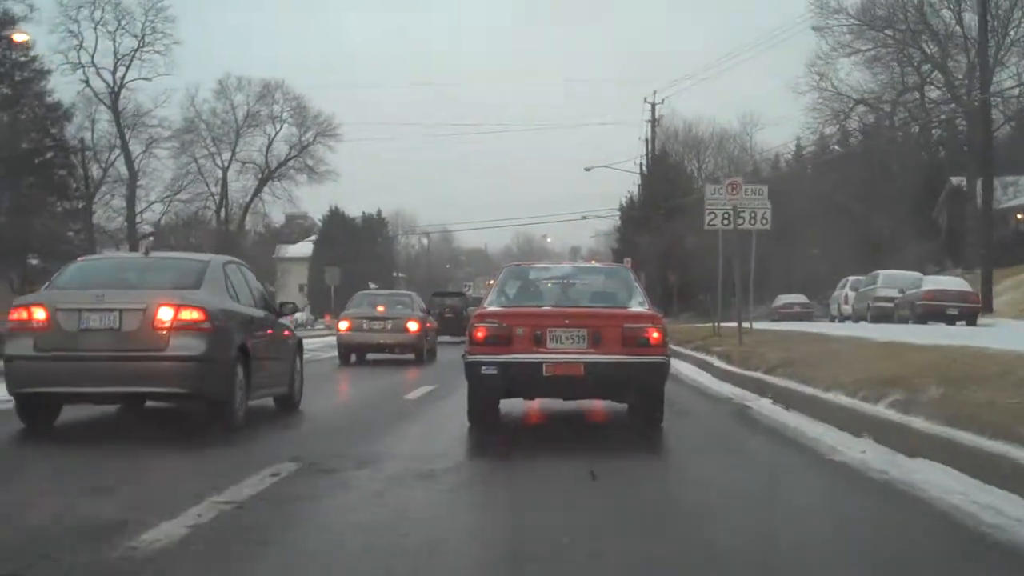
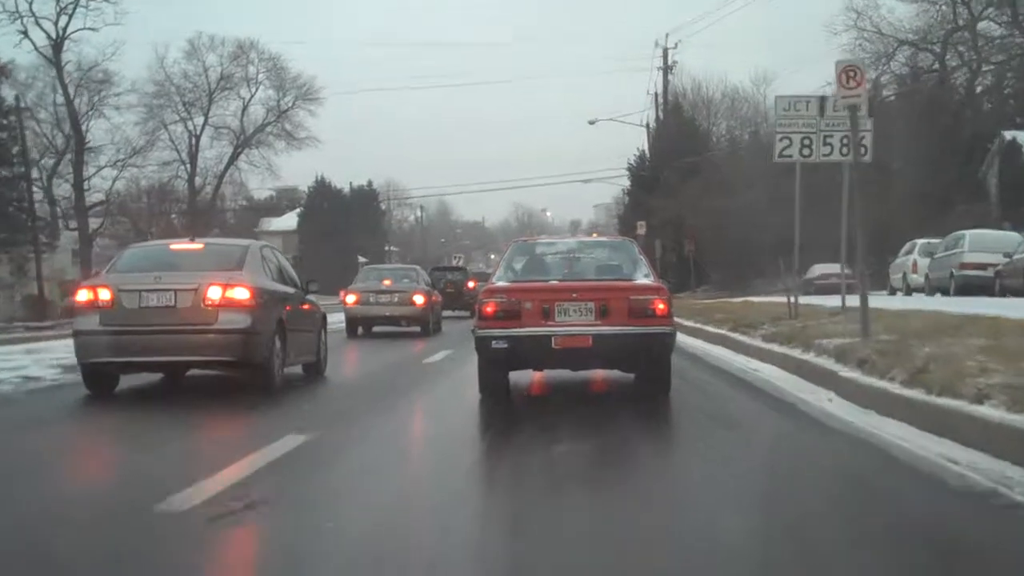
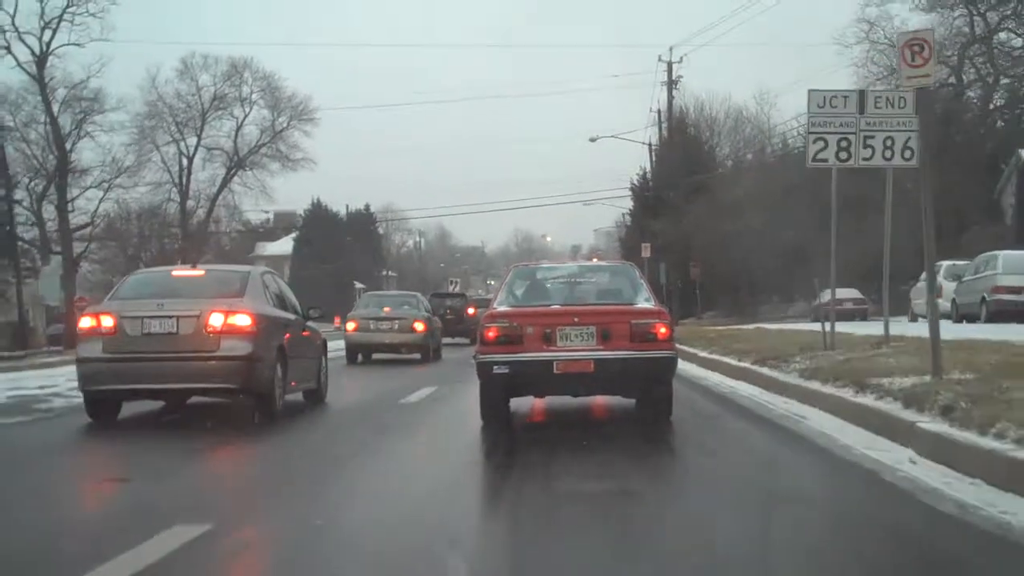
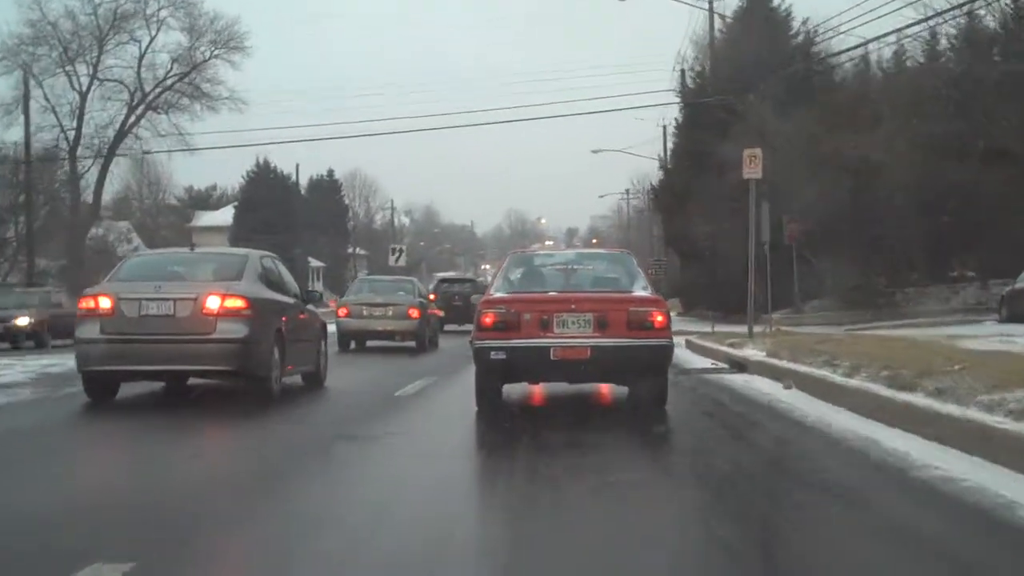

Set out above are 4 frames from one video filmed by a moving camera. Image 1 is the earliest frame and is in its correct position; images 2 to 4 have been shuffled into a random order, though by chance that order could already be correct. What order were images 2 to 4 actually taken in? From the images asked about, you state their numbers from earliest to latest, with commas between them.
2, 3, 4
